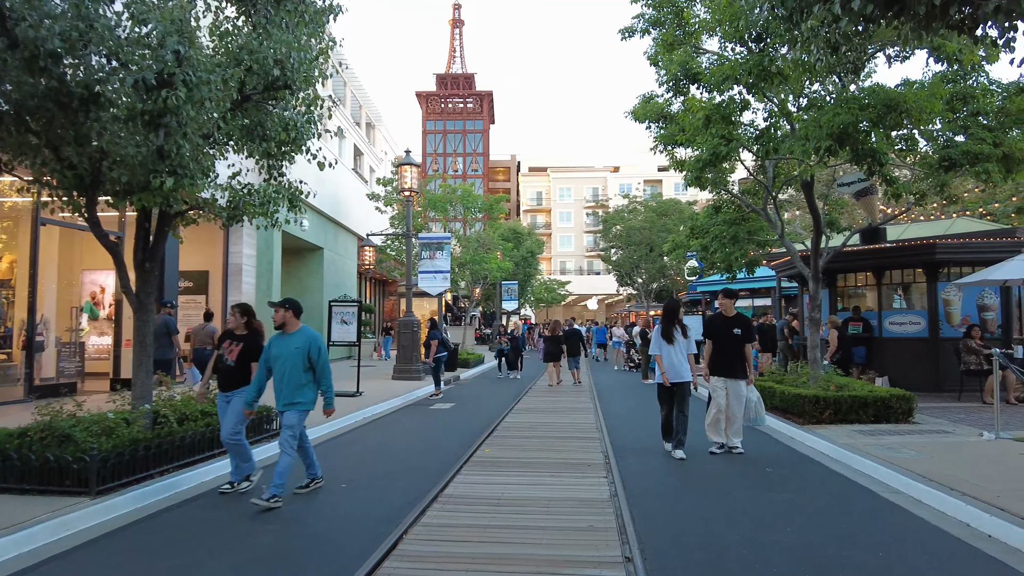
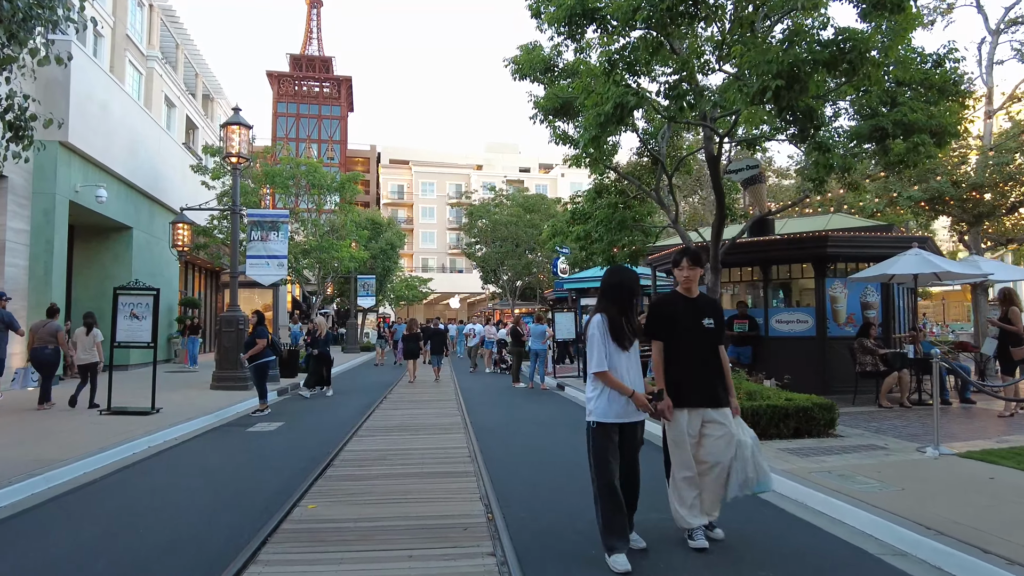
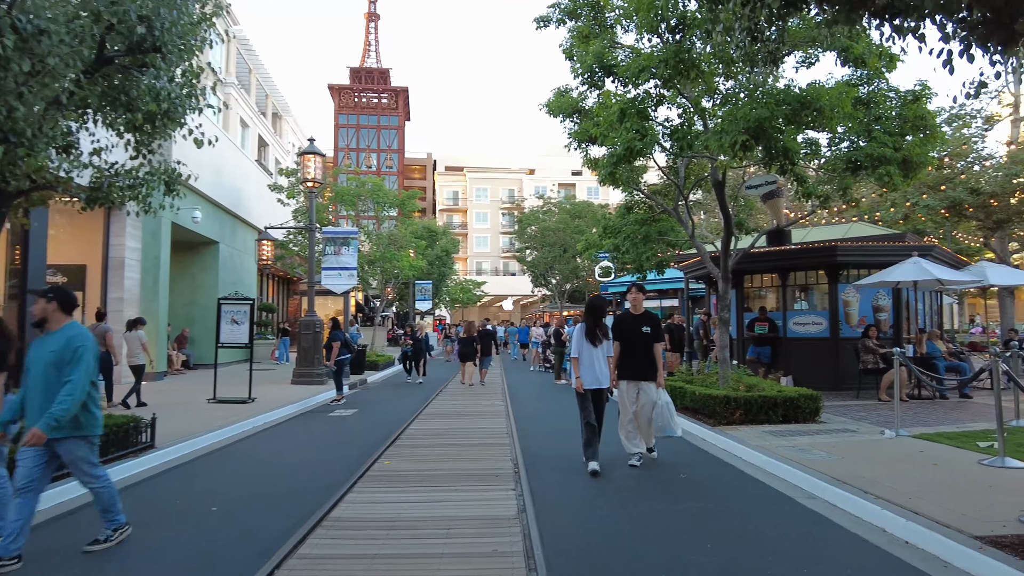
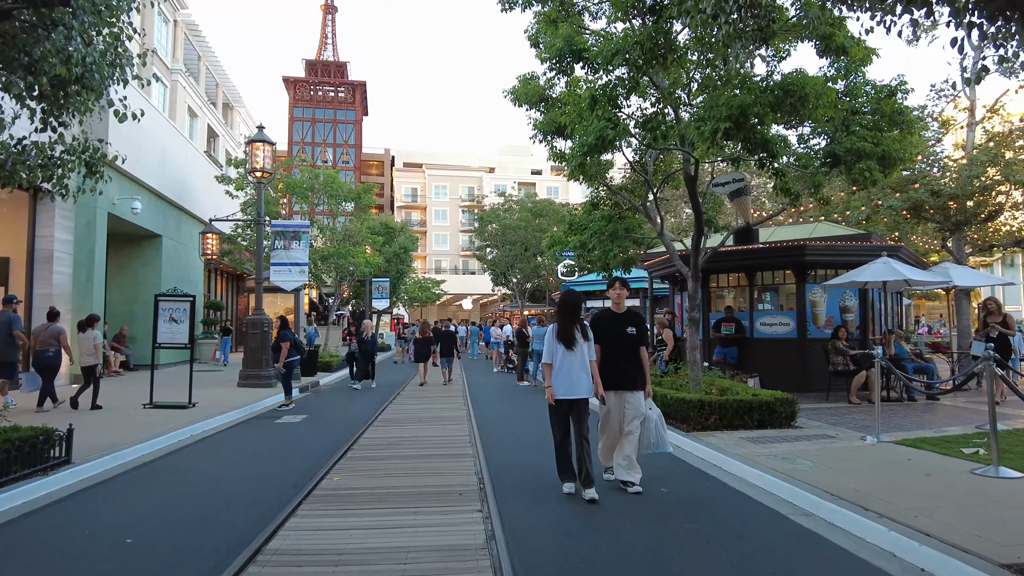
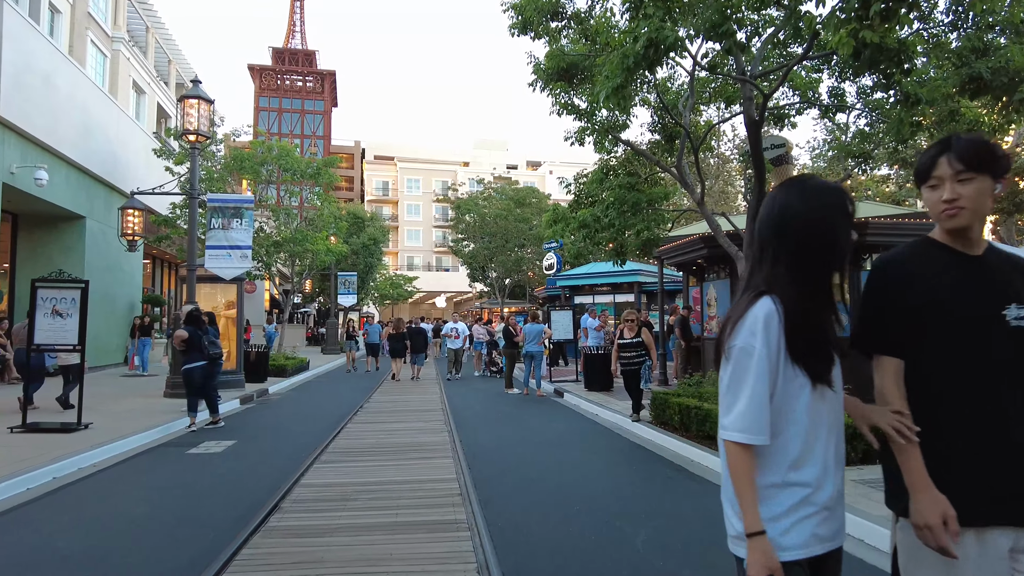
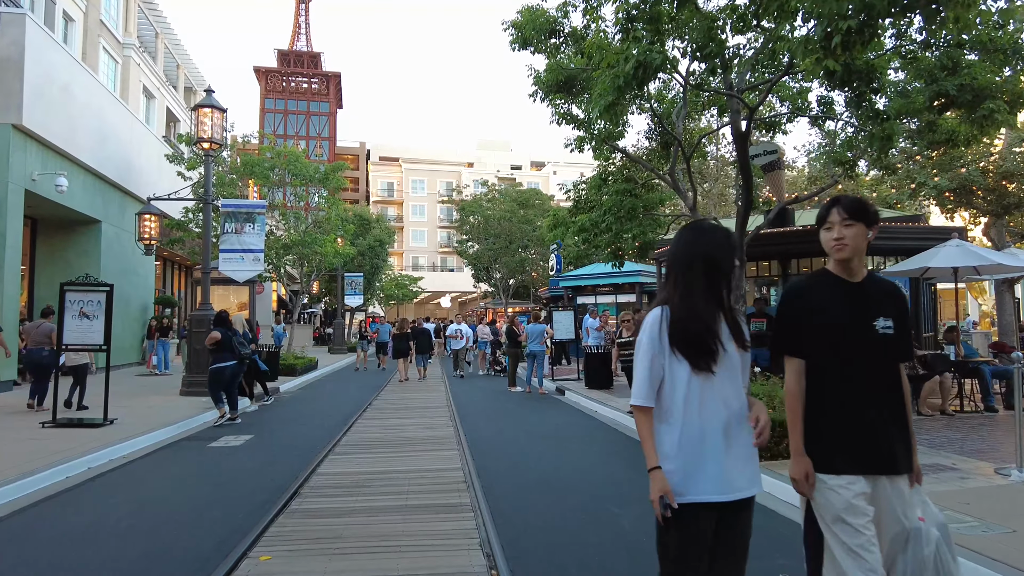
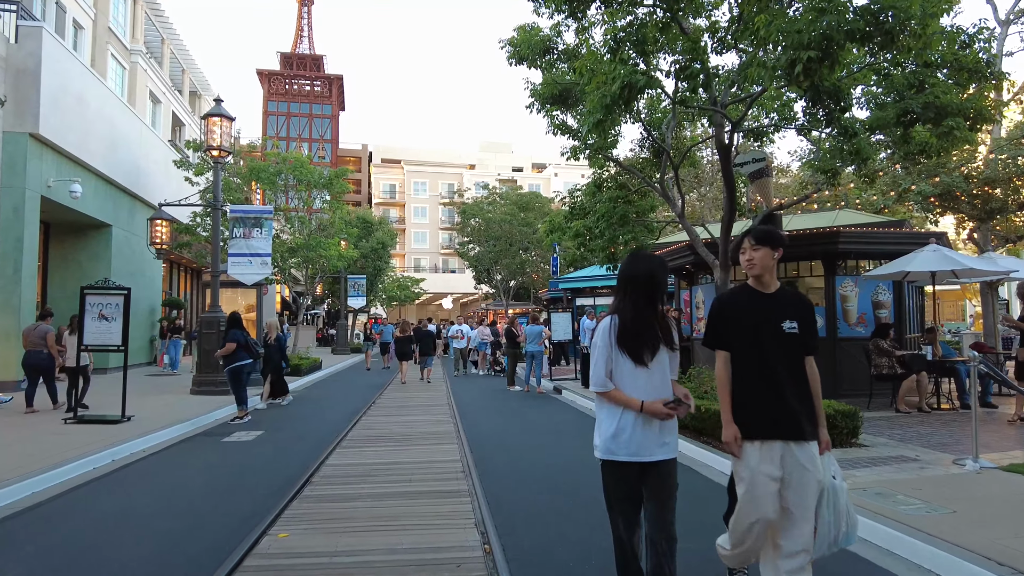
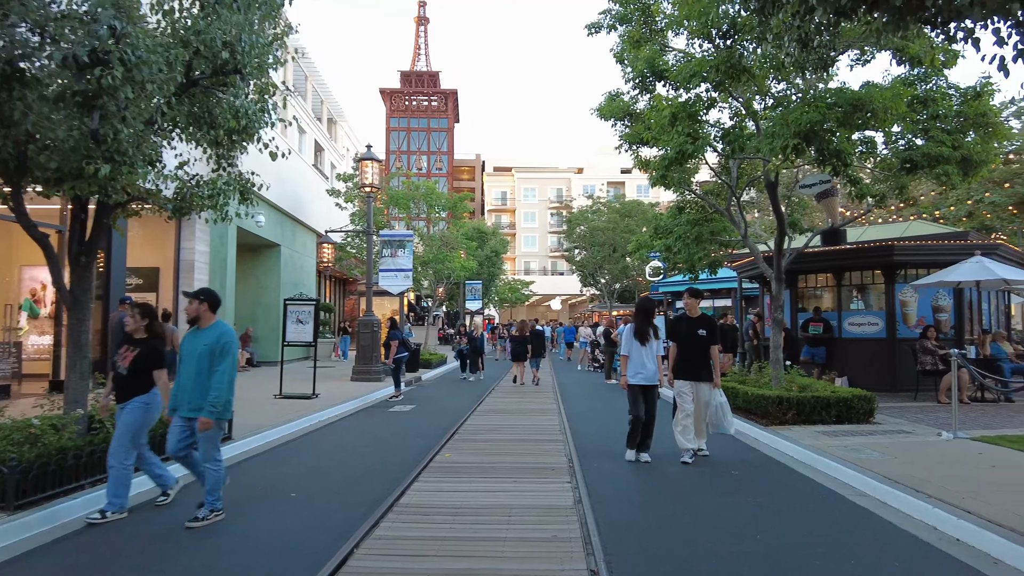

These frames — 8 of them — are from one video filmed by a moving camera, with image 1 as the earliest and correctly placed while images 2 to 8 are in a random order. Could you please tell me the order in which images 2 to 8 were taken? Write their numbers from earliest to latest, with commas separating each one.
8, 3, 4, 2, 7, 6, 5
